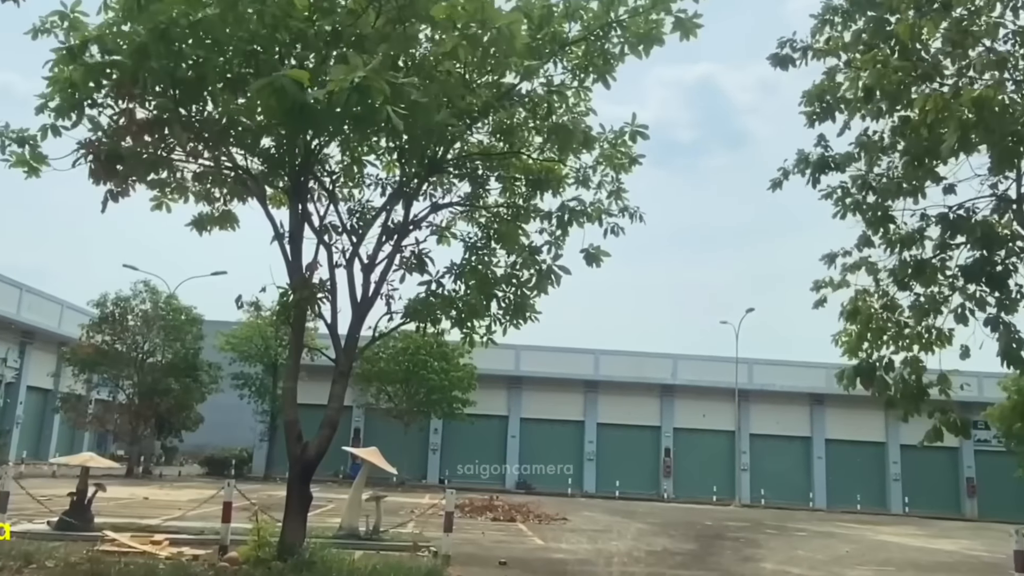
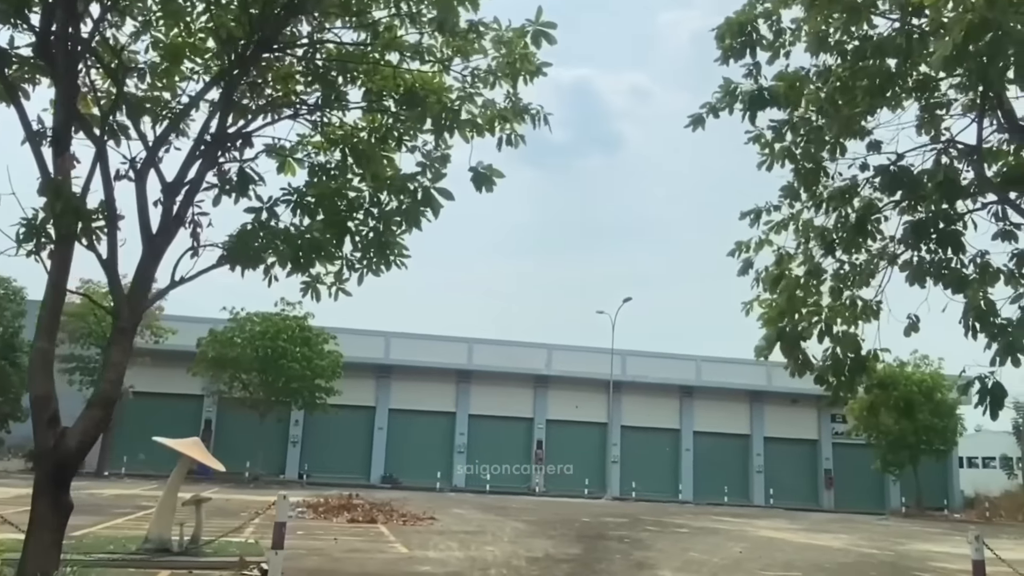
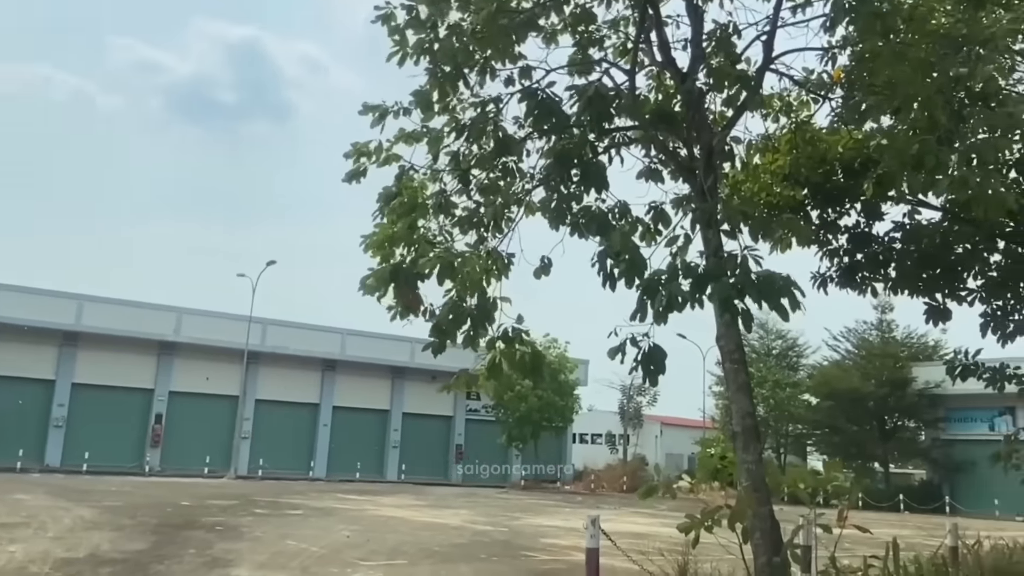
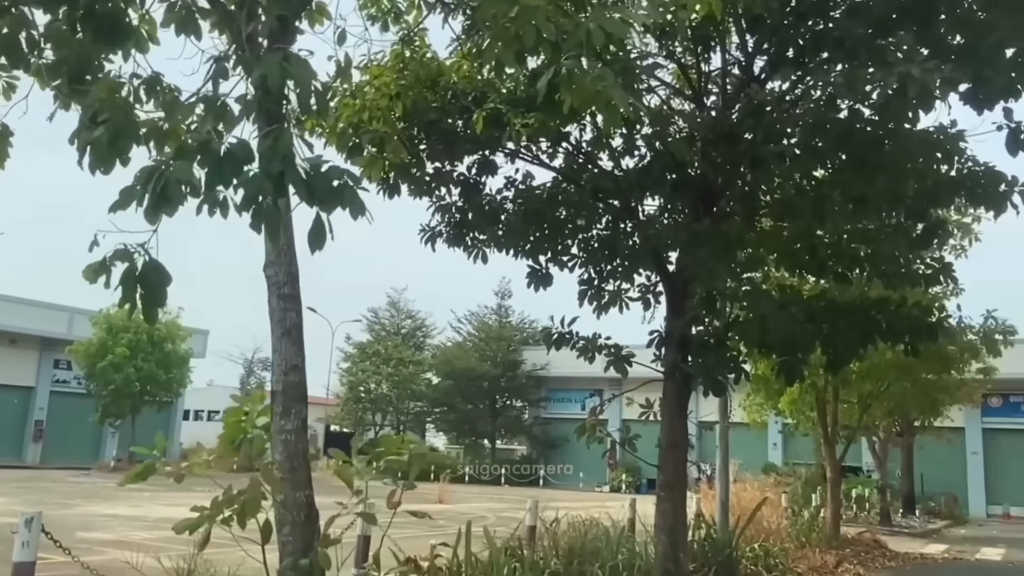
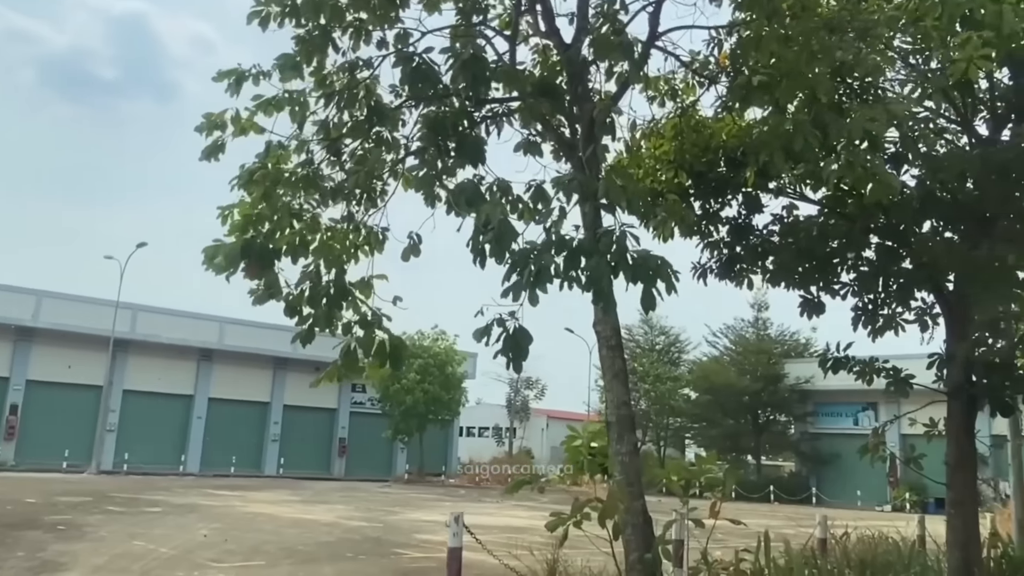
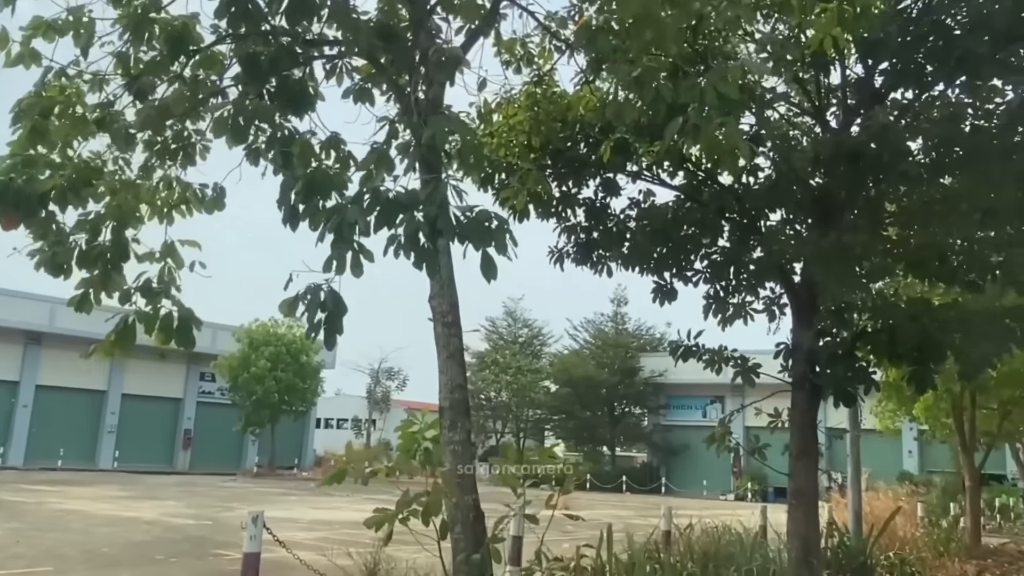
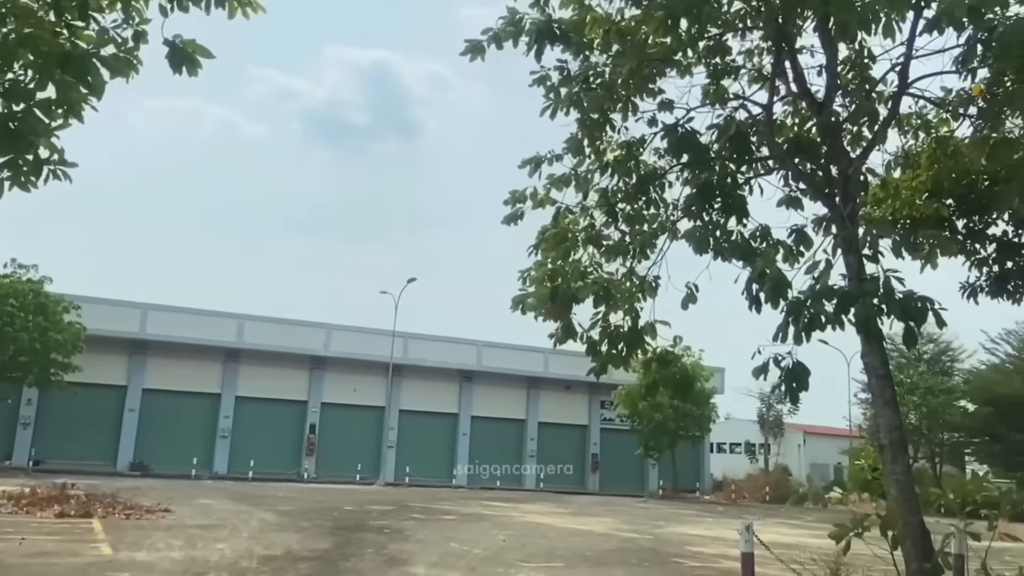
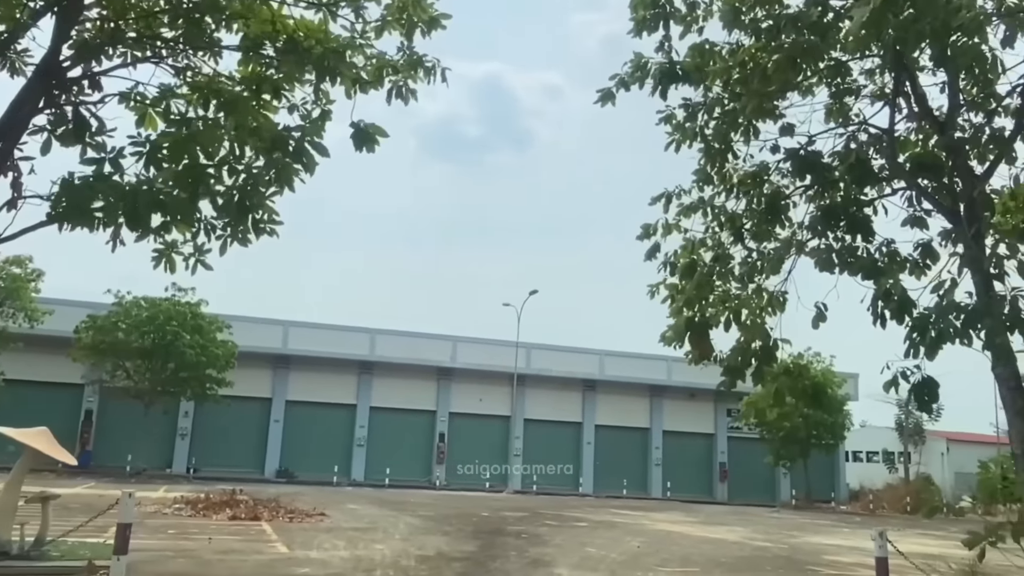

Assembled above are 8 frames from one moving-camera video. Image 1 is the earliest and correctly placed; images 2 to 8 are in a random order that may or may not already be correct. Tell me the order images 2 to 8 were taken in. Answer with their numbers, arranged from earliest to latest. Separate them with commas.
2, 8, 7, 3, 5, 6, 4
